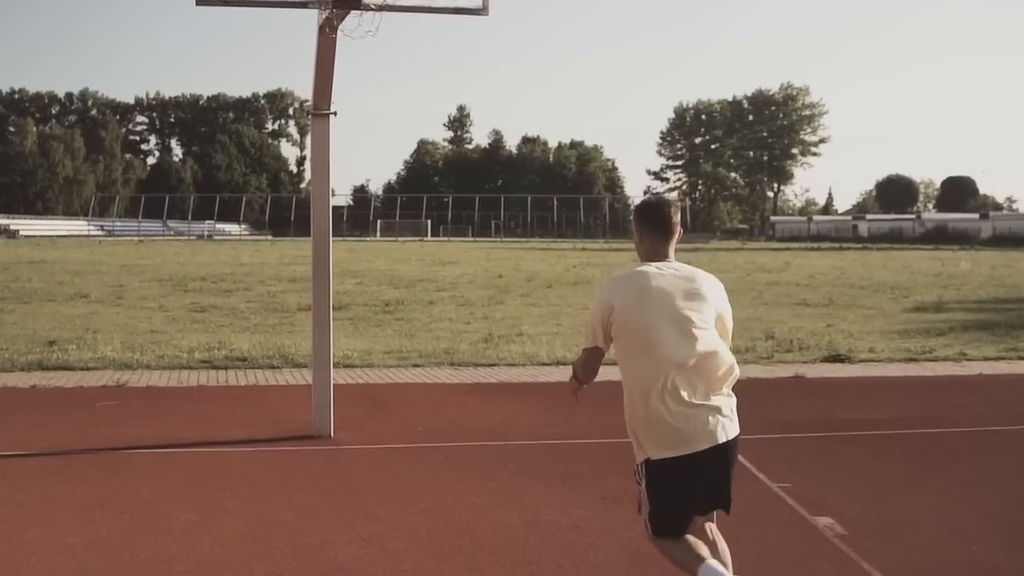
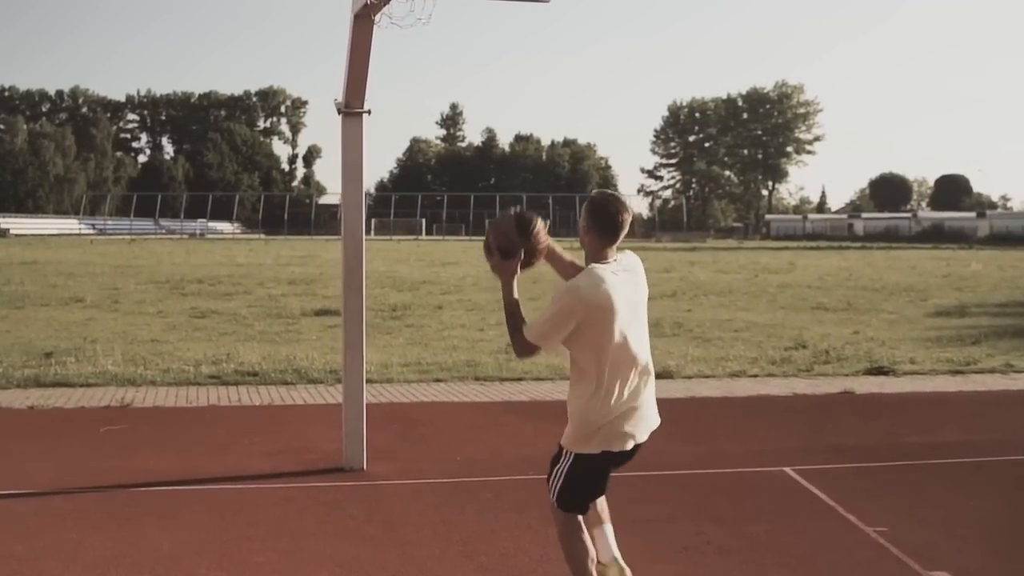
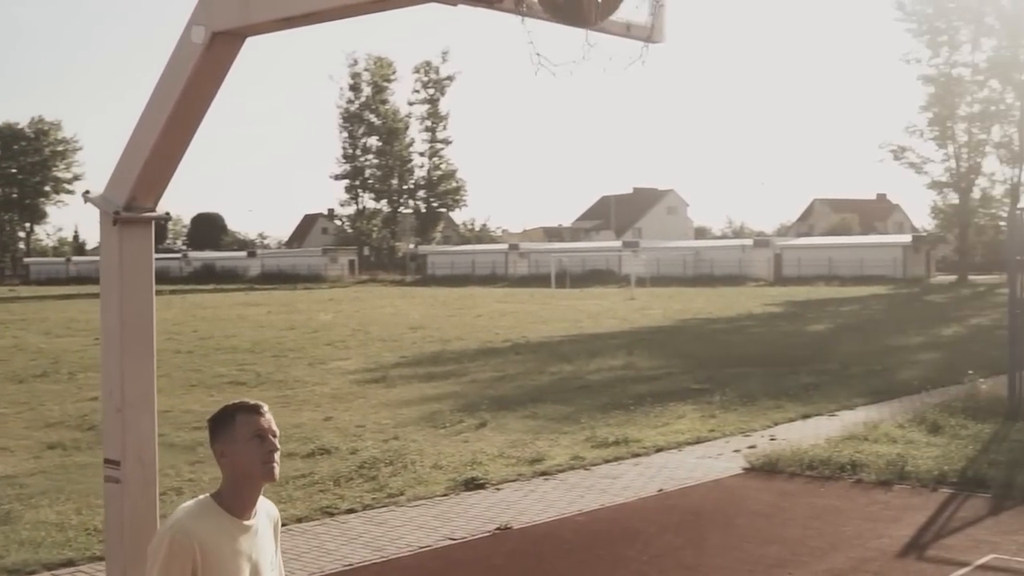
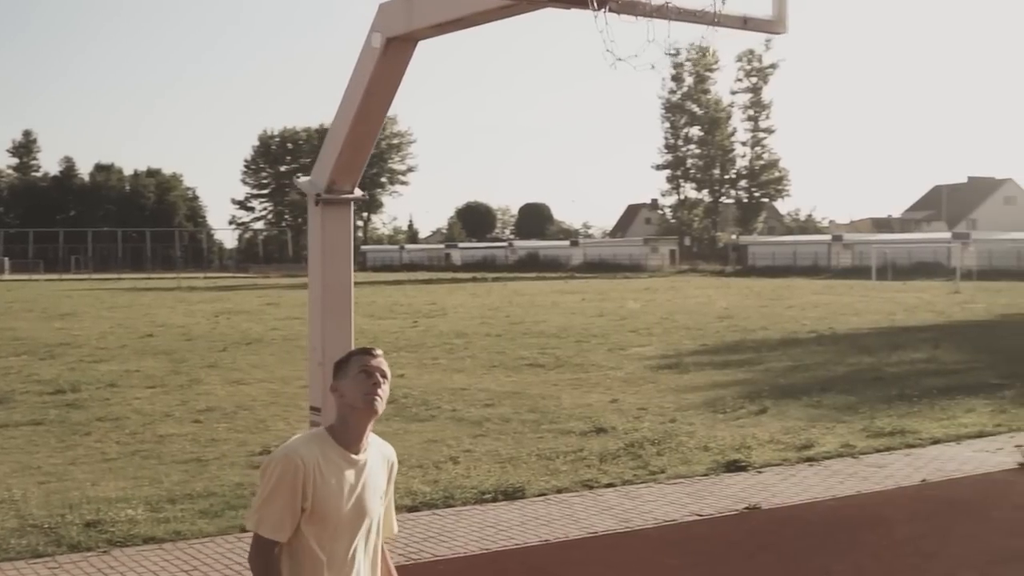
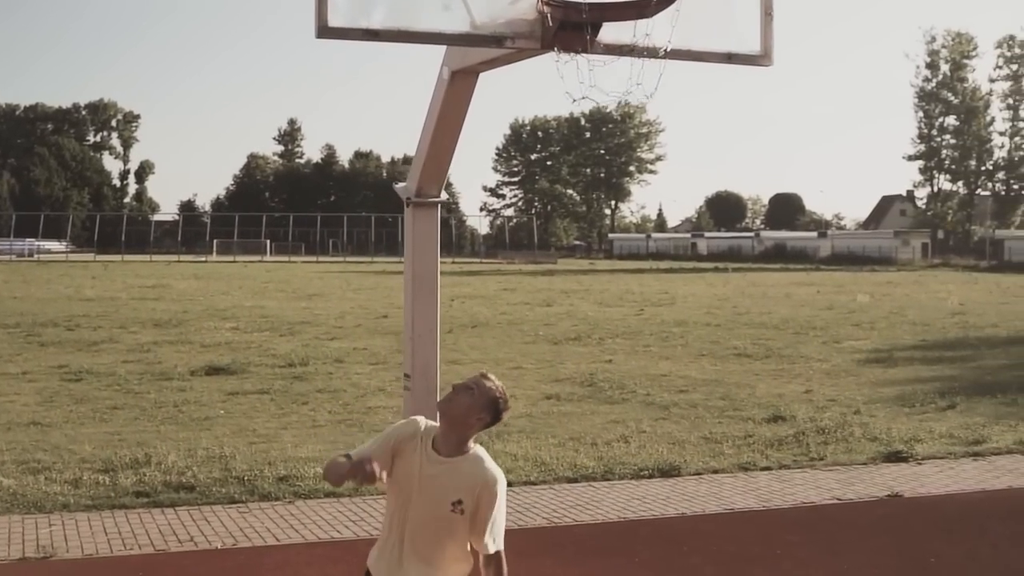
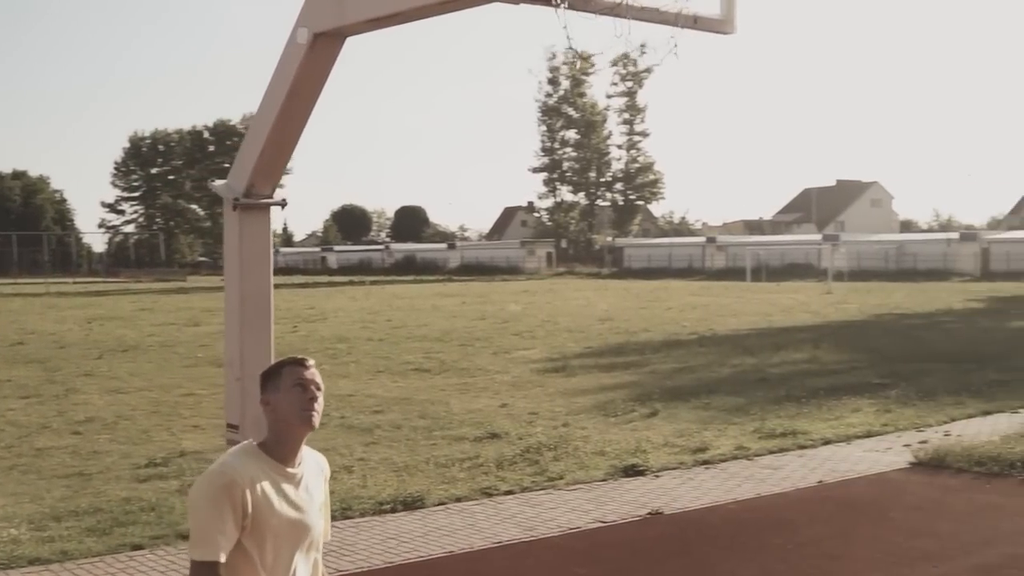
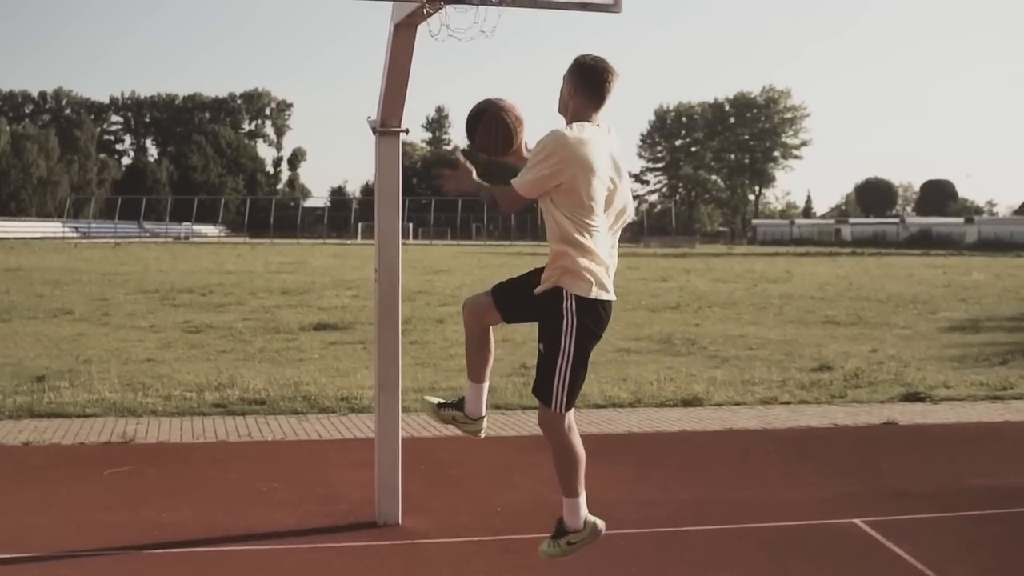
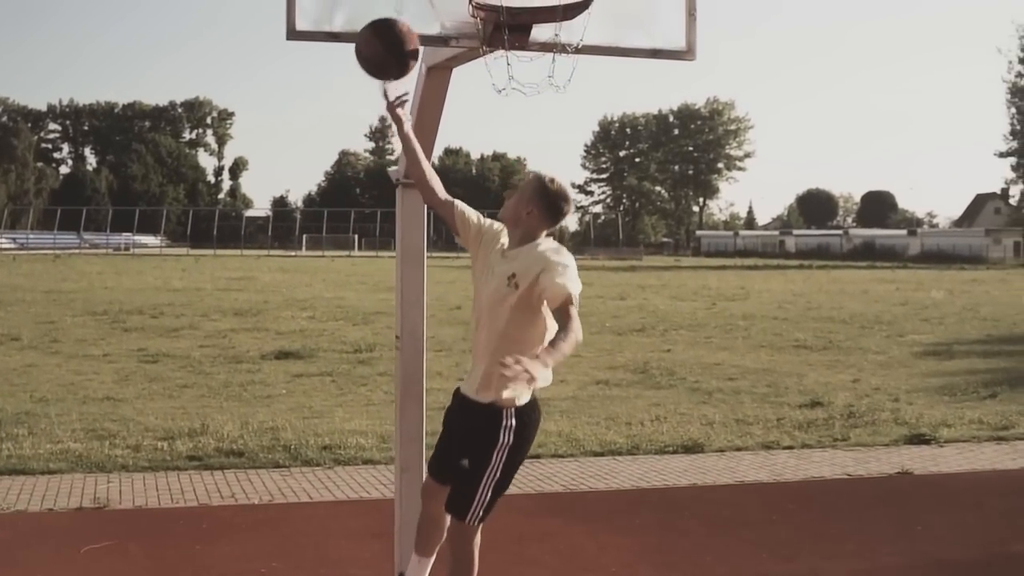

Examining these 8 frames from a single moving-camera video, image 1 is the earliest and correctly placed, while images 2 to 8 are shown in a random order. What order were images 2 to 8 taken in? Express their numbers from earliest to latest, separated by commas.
2, 7, 8, 5, 4, 6, 3
